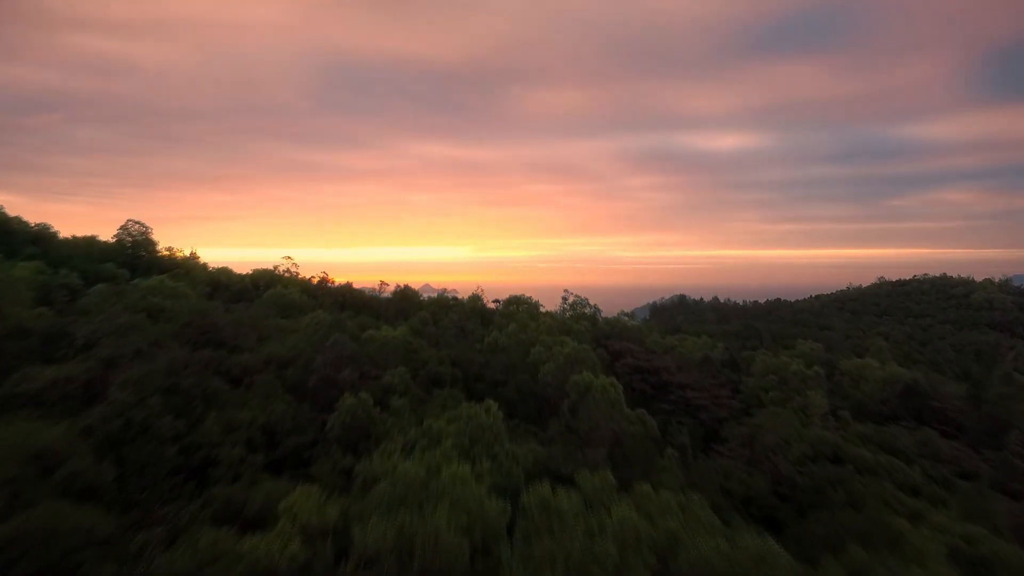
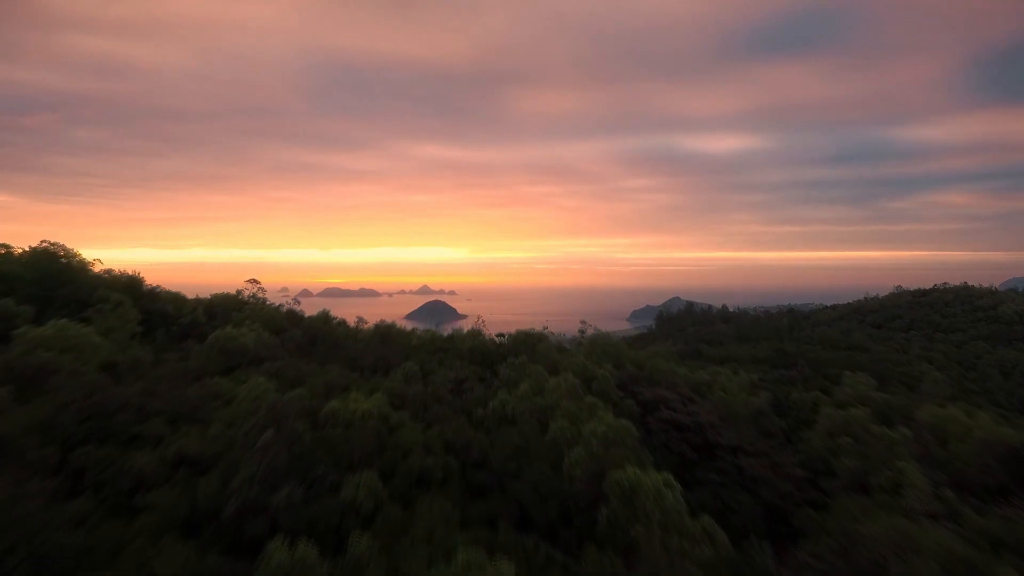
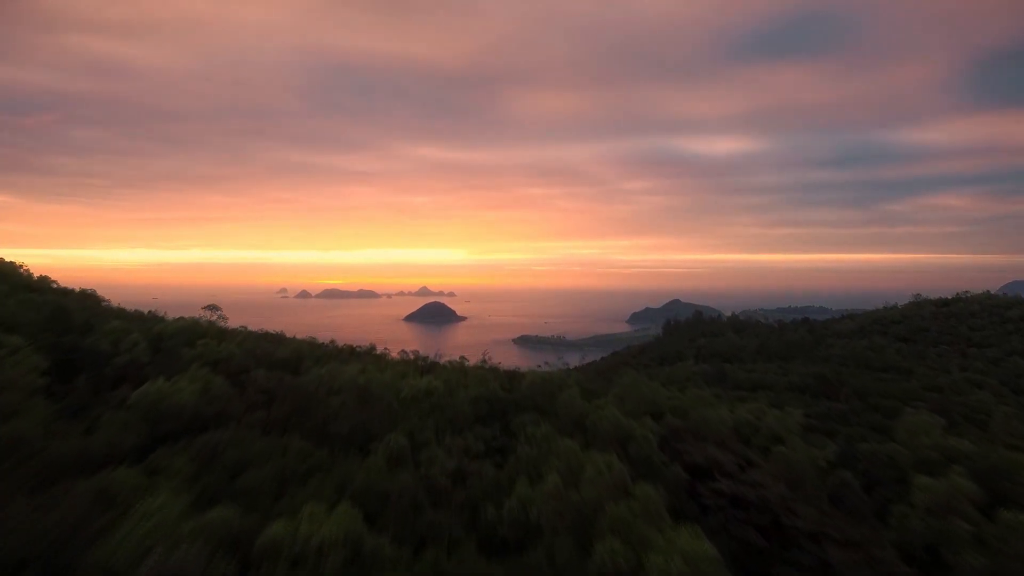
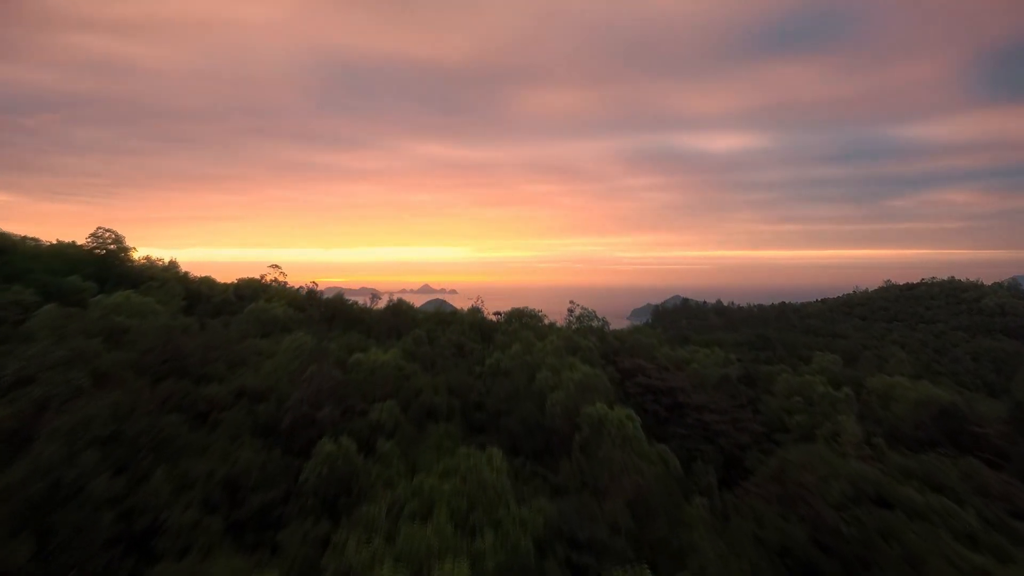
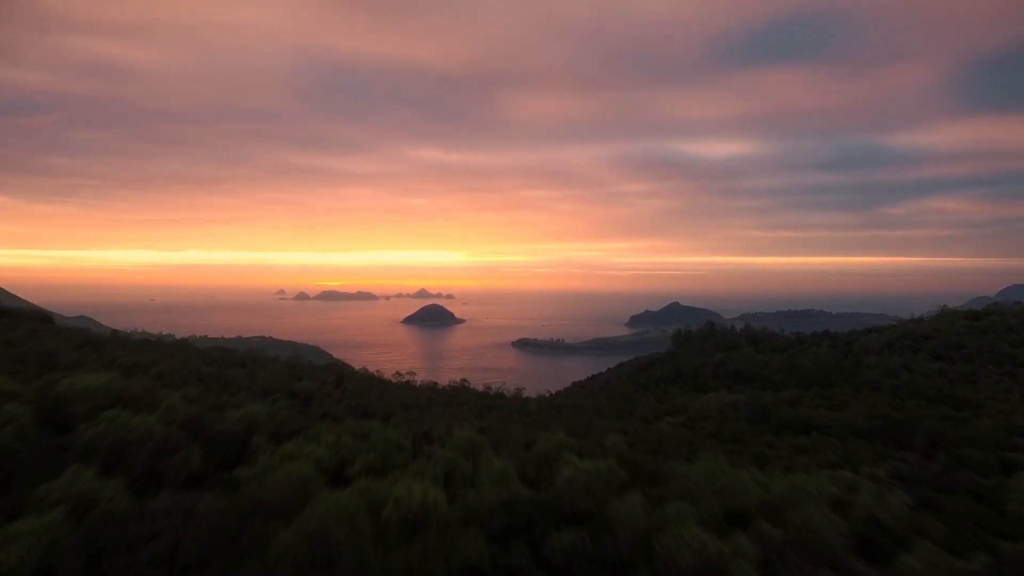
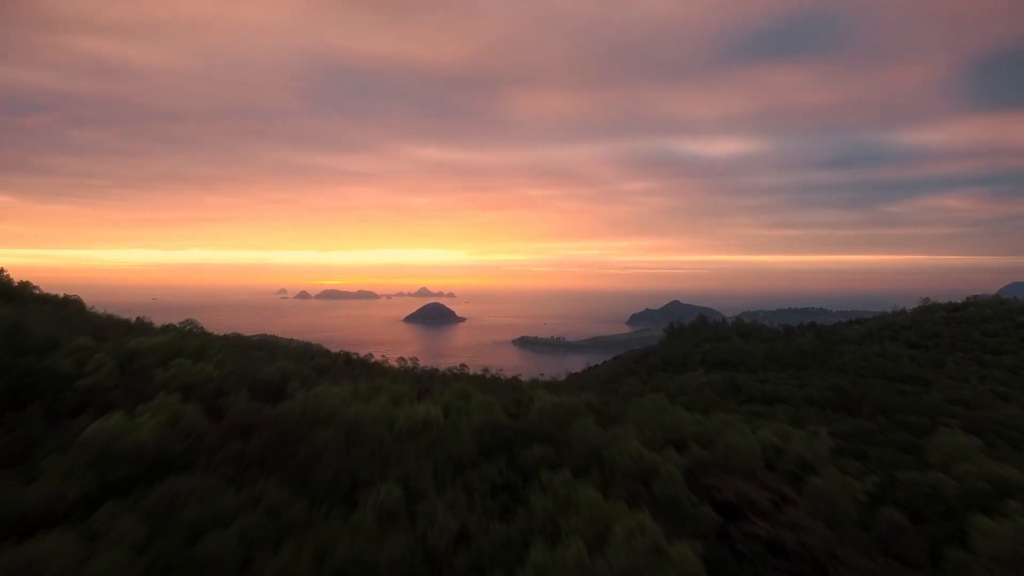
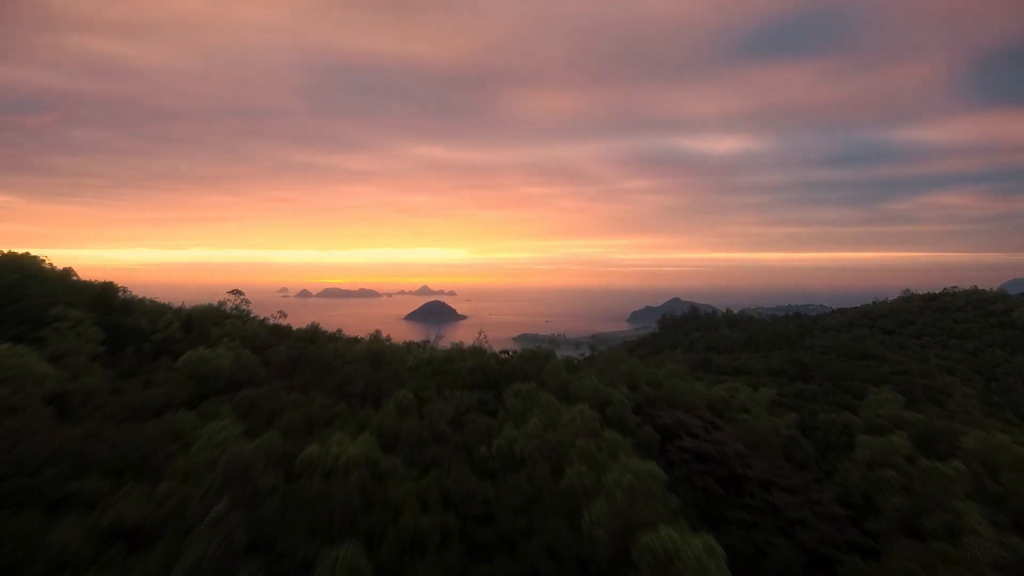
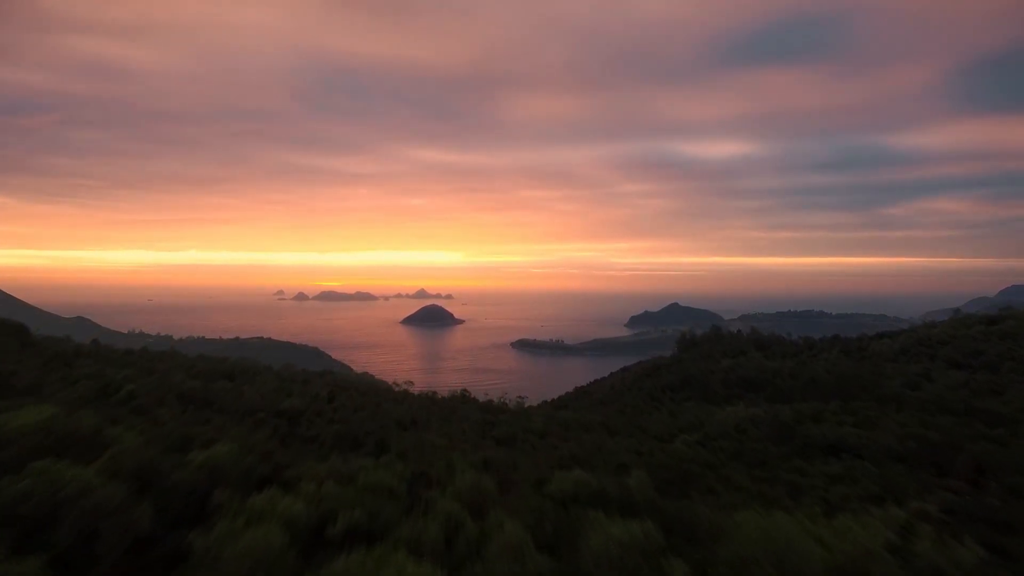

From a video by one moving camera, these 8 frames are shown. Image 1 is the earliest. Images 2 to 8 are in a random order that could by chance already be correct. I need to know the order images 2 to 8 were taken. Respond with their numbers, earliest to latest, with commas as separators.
4, 2, 7, 3, 6, 5, 8
